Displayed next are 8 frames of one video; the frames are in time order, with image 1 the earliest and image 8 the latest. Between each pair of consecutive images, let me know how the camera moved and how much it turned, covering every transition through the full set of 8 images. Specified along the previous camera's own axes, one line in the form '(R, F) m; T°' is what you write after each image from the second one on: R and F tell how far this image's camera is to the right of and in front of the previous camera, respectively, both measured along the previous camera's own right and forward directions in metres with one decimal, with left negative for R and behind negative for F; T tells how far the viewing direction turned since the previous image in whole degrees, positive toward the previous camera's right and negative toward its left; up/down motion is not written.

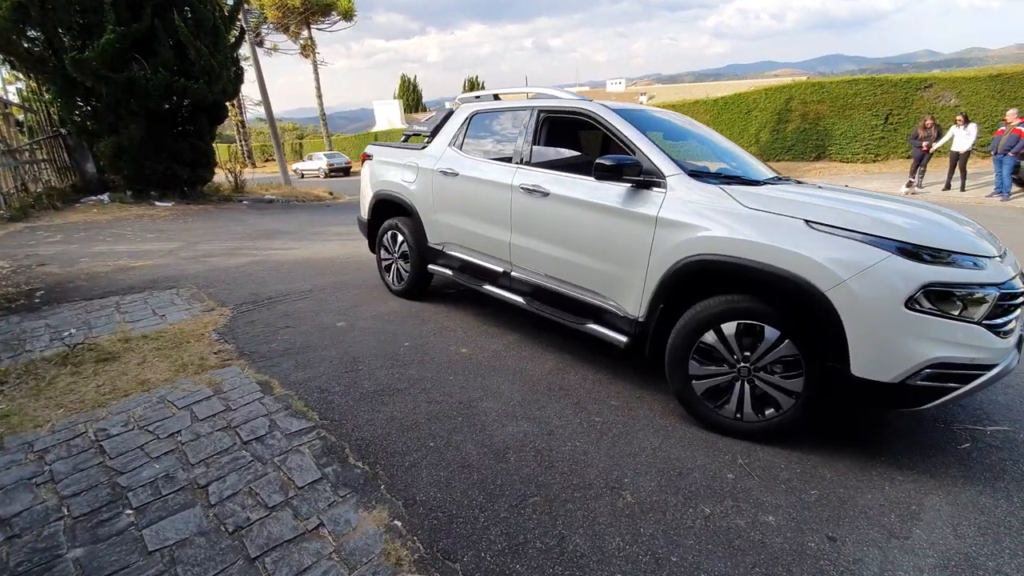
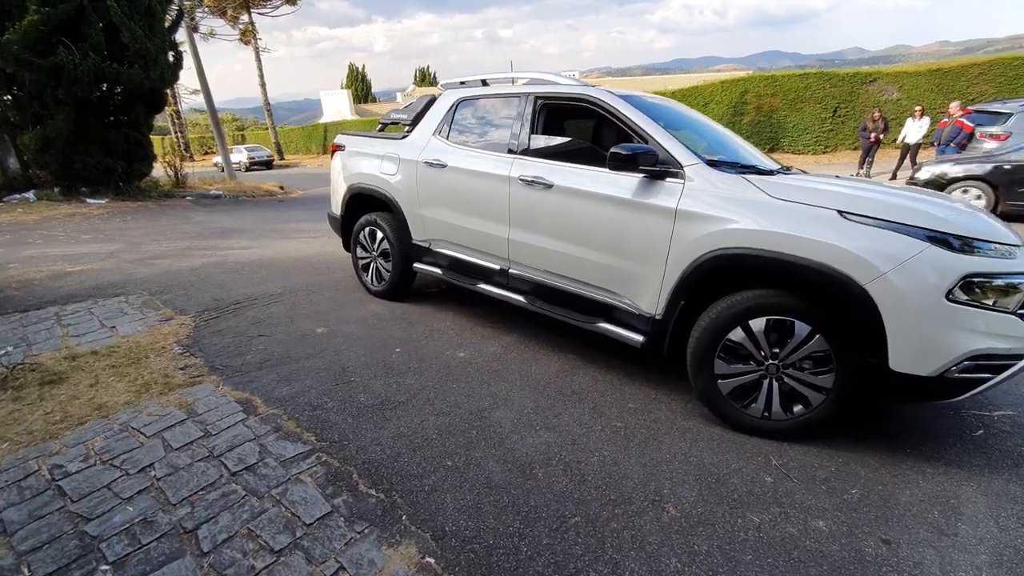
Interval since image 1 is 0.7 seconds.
(-0.4, +0.3) m; +5°
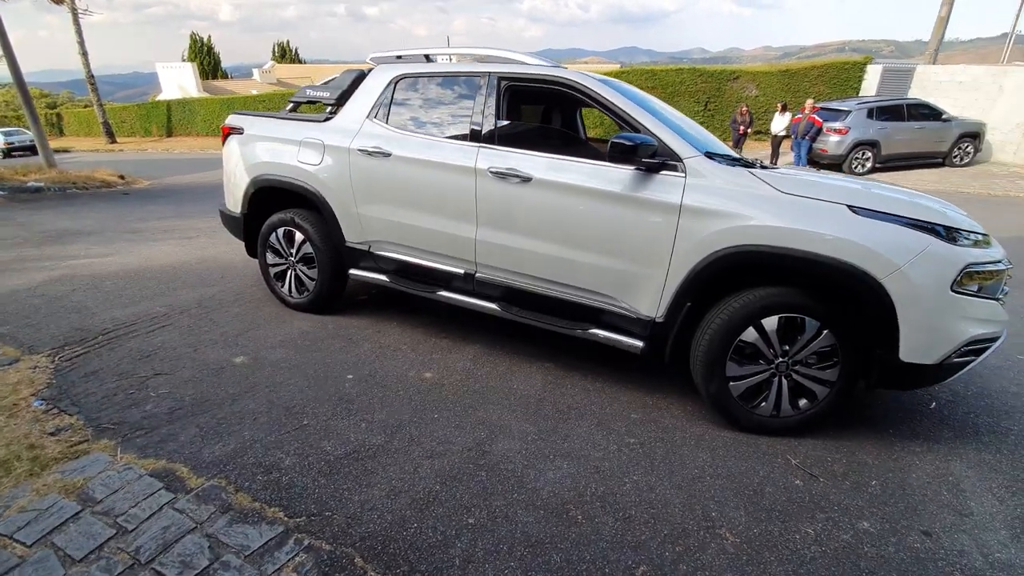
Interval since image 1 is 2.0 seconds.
(-0.6, +0.5) m; +14°
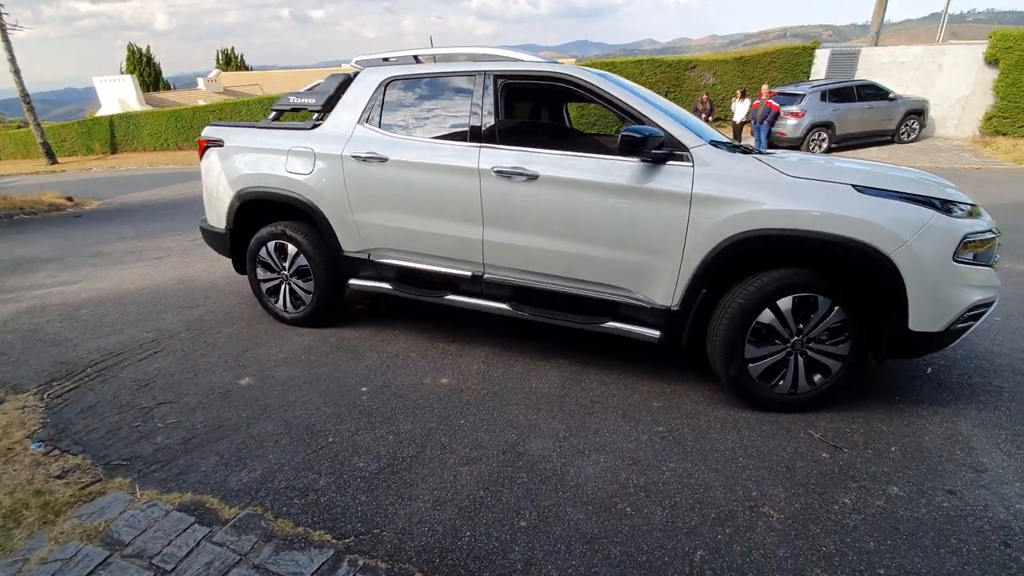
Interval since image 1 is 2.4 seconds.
(-0.3, 0.0) m; +4°
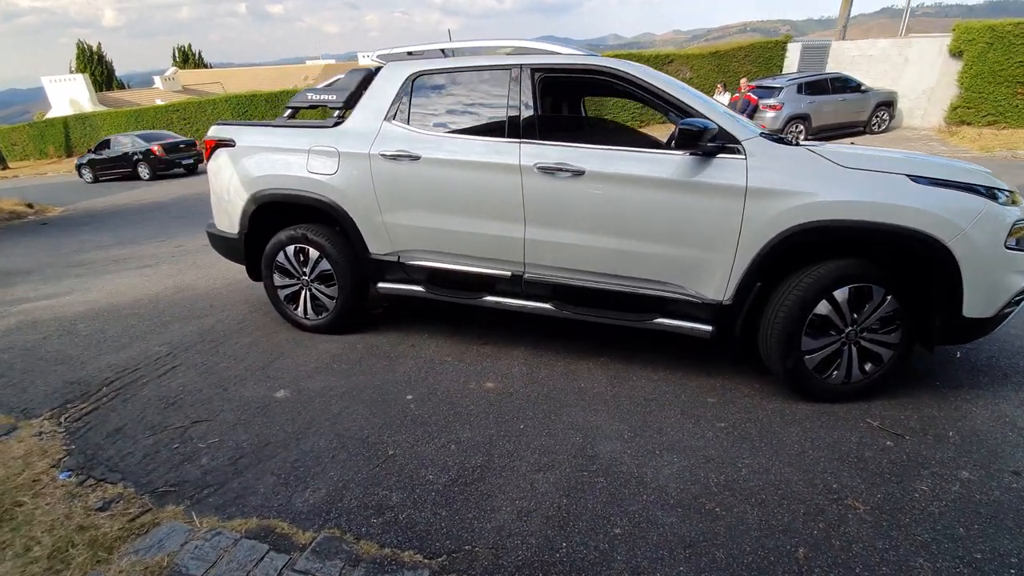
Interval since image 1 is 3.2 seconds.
(-0.5, +0.1) m; +3°
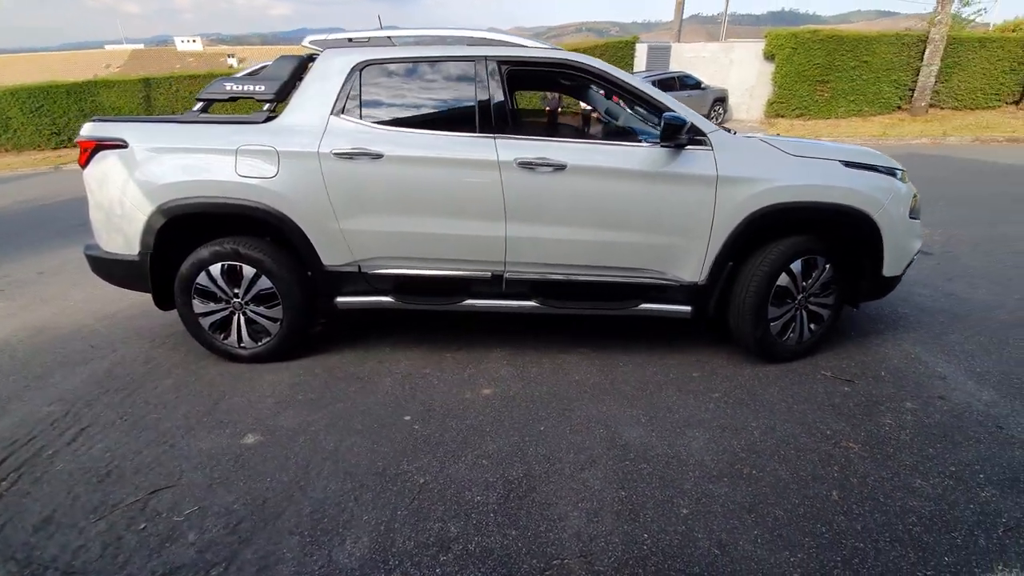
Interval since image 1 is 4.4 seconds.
(-0.8, +0.2) m; +15°
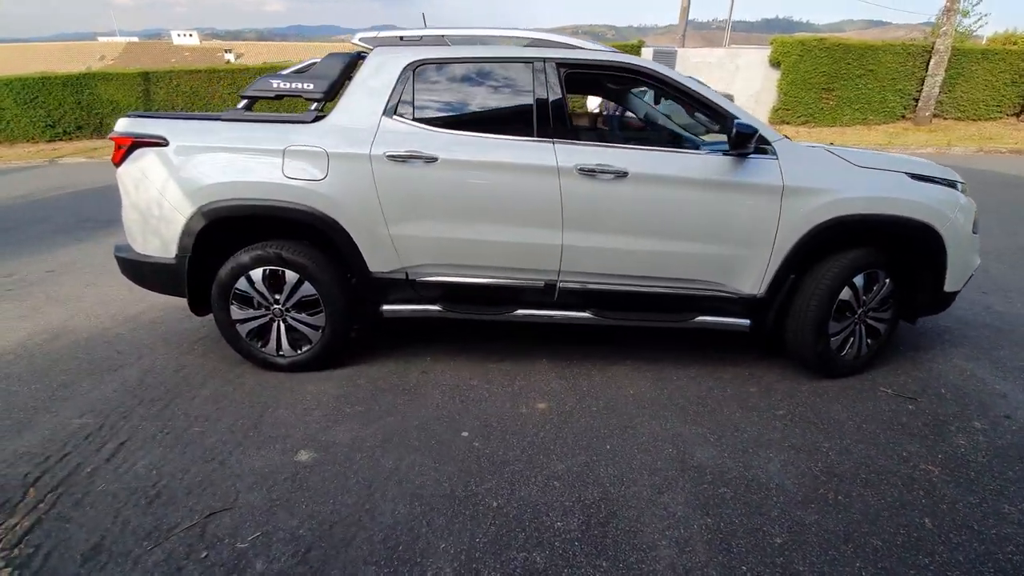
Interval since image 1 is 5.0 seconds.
(-0.4, +0.1) m; +1°
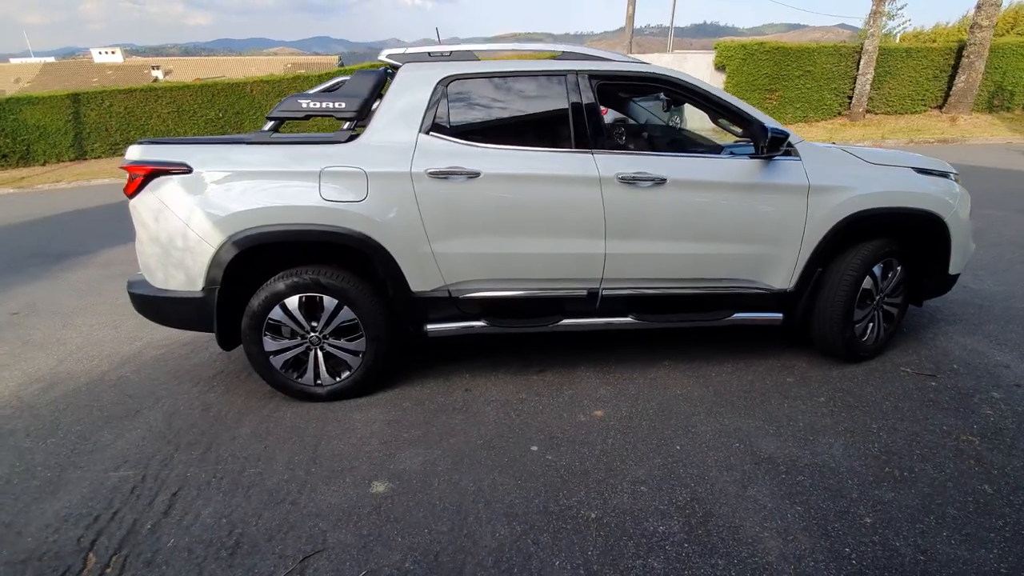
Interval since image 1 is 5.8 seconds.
(-0.6, 0.0) m; +5°
